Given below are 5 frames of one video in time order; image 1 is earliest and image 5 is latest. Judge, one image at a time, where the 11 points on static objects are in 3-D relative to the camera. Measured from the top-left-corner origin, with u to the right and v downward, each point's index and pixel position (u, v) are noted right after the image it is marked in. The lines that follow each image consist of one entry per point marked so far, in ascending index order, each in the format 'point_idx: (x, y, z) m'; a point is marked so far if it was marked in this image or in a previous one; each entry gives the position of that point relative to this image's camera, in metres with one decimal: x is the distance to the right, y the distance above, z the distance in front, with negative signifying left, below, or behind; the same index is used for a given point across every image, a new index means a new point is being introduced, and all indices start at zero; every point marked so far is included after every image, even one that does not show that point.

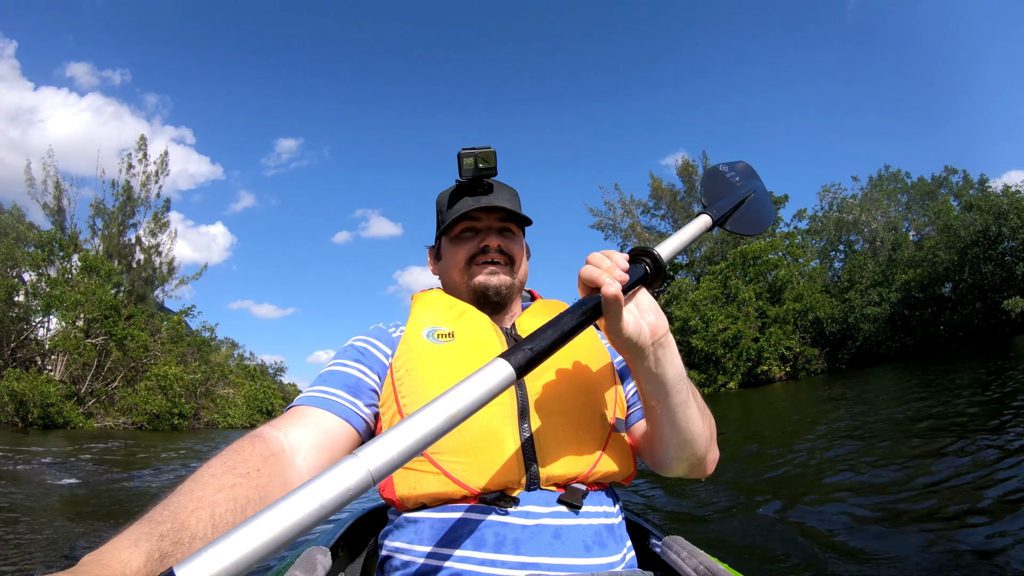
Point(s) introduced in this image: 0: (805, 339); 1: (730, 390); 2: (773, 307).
0: (+9.5, -1.7, +19.3) m
1: (+6.7, -3.1, +17.8) m
2: (+8.3, -0.6, +18.7) m
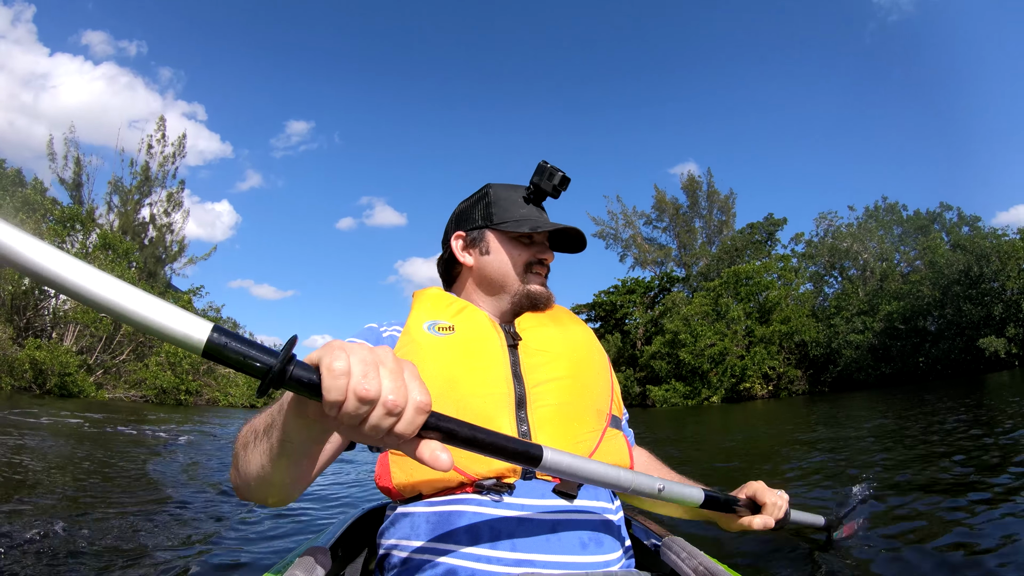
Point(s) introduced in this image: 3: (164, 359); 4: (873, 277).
0: (+9.3, -2.4, +19.7) m
1: (+6.3, -3.6, +18.2) m
2: (+8.1, -1.3, +19.1) m
3: (-9.2, -1.8, +15.0) m
4: (+12.0, +0.3, +19.6) m
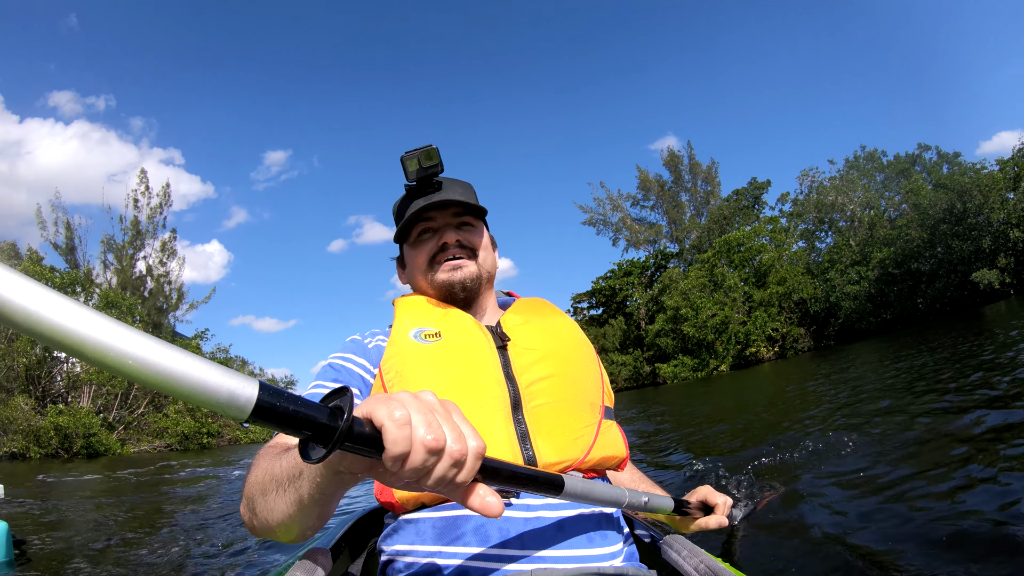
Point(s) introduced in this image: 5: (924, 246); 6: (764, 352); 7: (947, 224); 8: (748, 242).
0: (+9.4, -1.1, +19.8) m
1: (+6.7, -2.7, +18.3) m
2: (+8.1, -0.1, +19.2) m
3: (-8.9, -3.0, +15.1) m
4: (+11.7, +2.0, +19.8) m
5: (+10.0, +1.0, +14.1) m
6: (+8.0, -2.1, +18.6) m
7: (+10.1, +1.5, +13.5) m
8: (+7.8, +1.6, +19.3) m
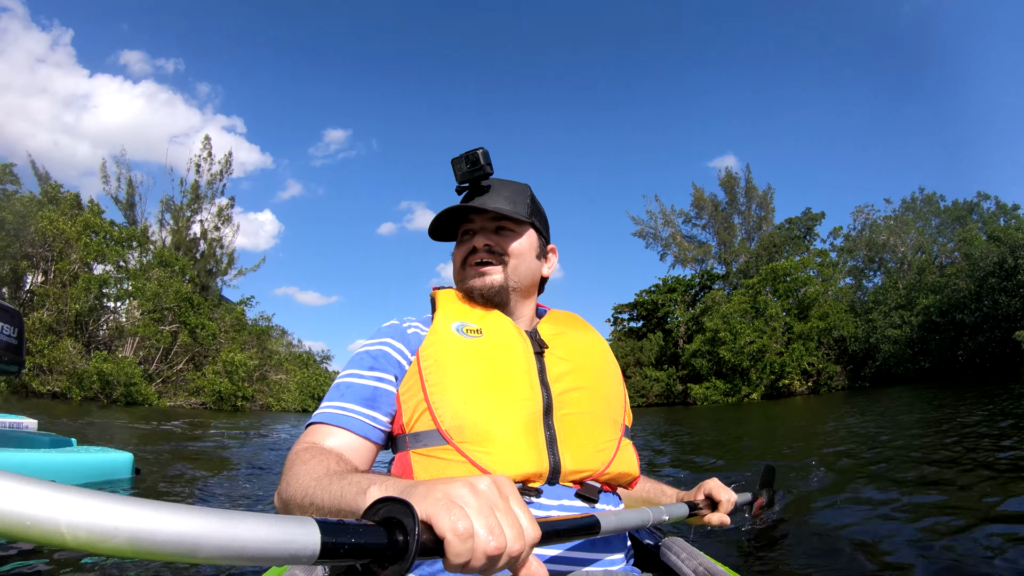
0: (+10.6, -2.3, +19.6) m
1: (+7.6, -3.6, +18.3) m
2: (+9.4, -1.2, +19.1) m
3: (-8.2, -2.3, +16.3) m
4: (+13.2, +0.6, +19.3) m
5: (+10.9, -0.2, +13.8) m
6: (+9.0, -3.1, +18.5) m
7: (+11.0, +0.2, +13.2) m
8: (+9.3, +0.5, +19.2) m
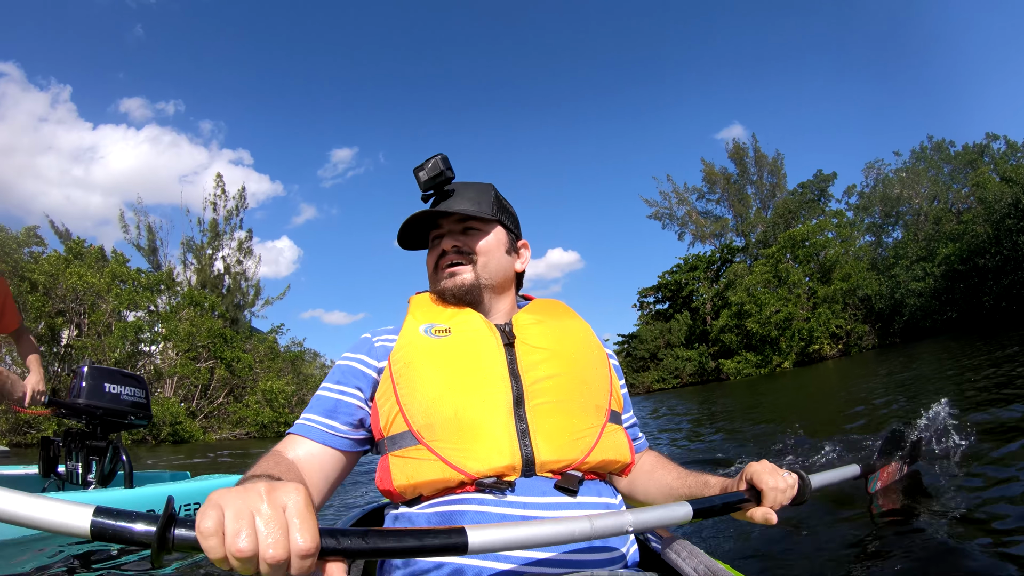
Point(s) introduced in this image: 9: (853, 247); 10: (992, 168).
0: (+11.5, -0.9, +19.4) m
1: (+8.6, -2.6, +18.3) m
2: (+10.1, 0.0, +19.0) m
3: (-7.3, -3.2, +17.0) m
4: (+13.7, +2.2, +19.1) m
5: (+11.3, +1.1, +13.6) m
6: (+9.9, -2.0, +18.4) m
7: (+11.3, +1.6, +13.0) m
8: (+9.8, +1.7, +19.1) m
9: (+11.6, +1.4, +19.9) m
10: (+16.9, +4.3, +20.0) m
